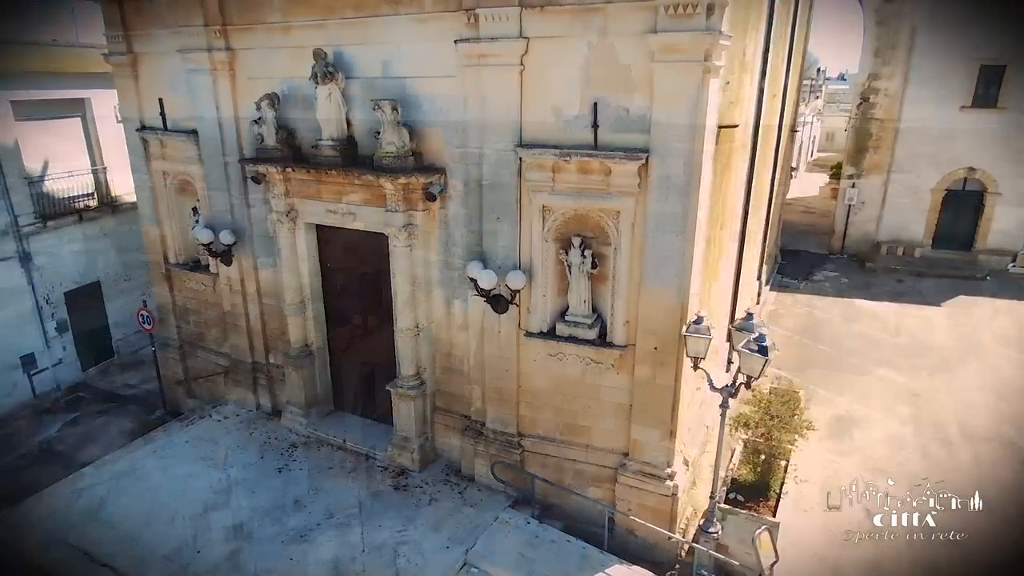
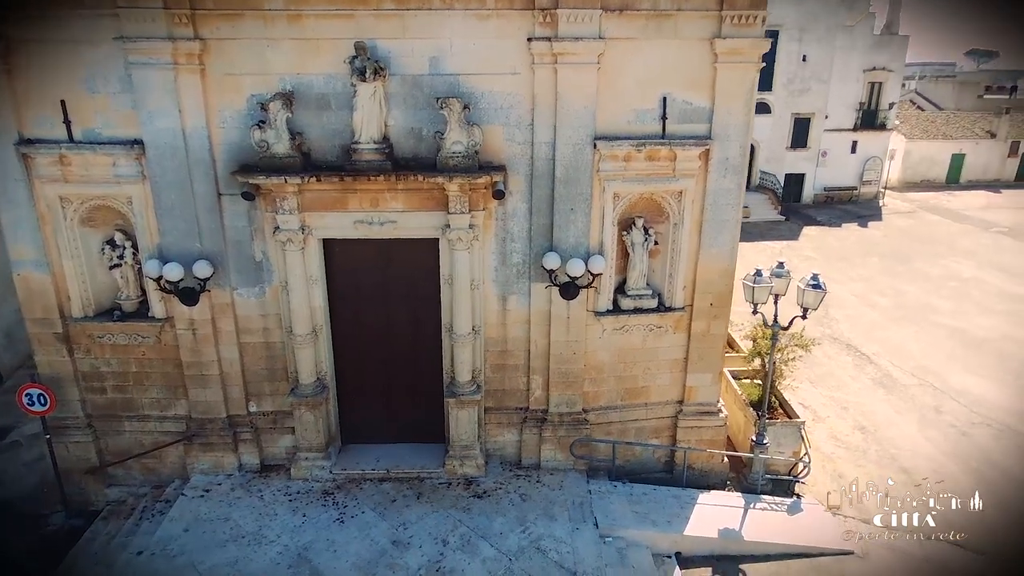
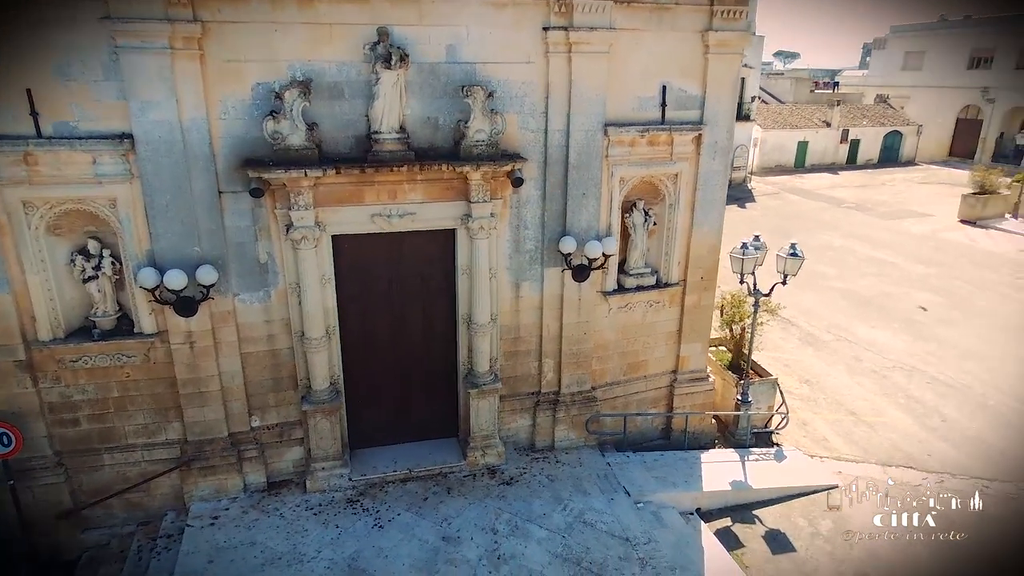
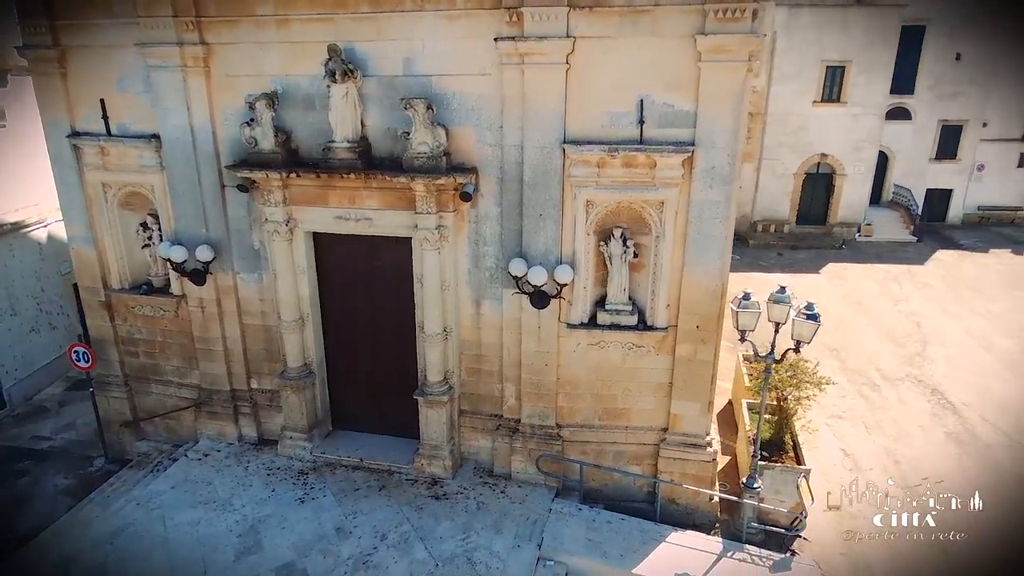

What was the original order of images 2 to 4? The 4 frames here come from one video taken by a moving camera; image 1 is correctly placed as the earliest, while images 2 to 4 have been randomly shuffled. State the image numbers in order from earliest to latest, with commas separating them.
4, 2, 3
